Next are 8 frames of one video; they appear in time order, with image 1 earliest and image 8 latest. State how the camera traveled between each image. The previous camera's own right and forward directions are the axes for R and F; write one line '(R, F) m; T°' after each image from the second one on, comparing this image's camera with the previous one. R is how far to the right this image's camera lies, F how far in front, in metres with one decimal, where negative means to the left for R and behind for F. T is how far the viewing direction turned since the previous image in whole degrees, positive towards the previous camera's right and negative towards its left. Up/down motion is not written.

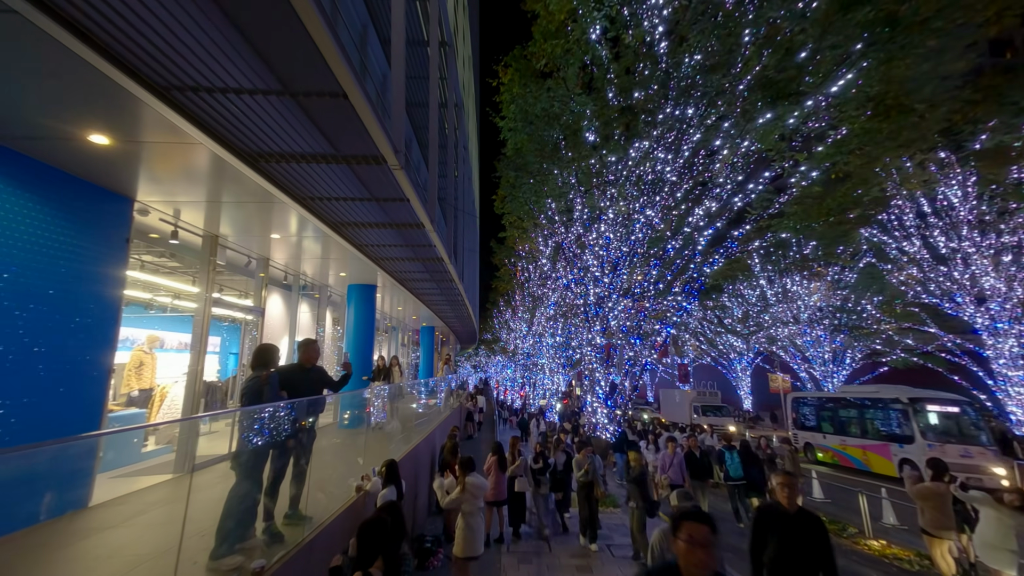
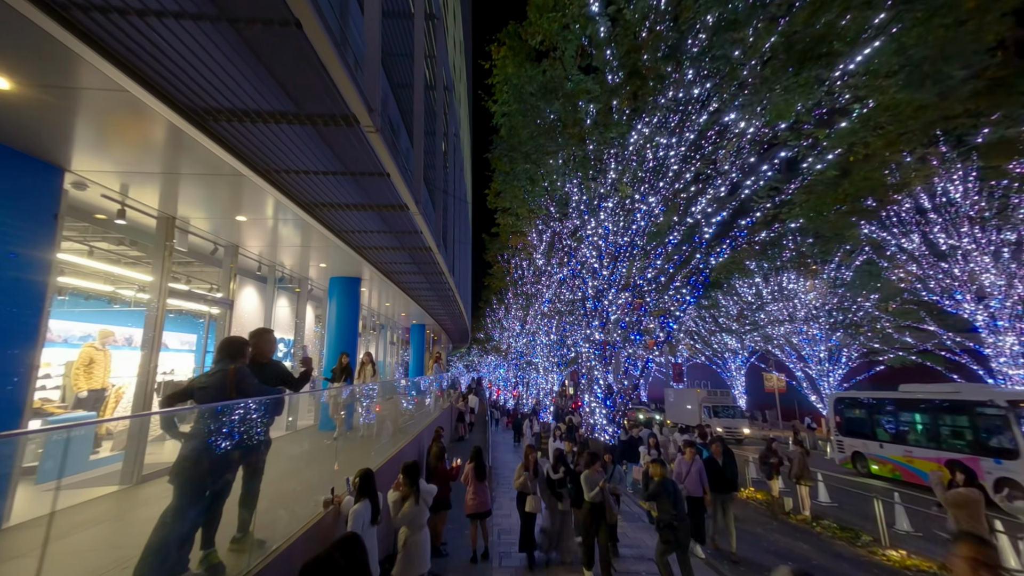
(0.0, +0.7) m; +1°
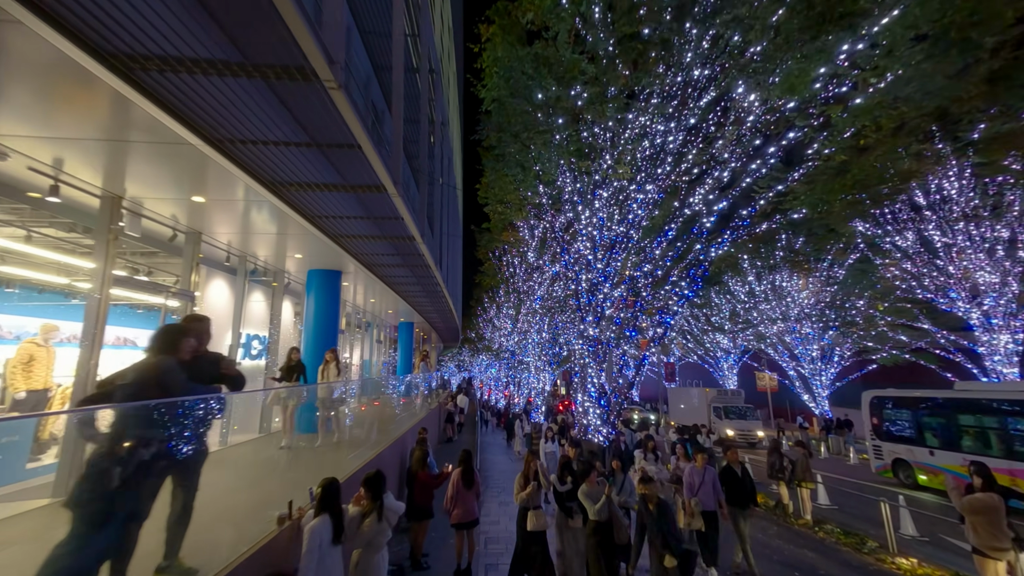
(+0.1, +0.6) m; +1°
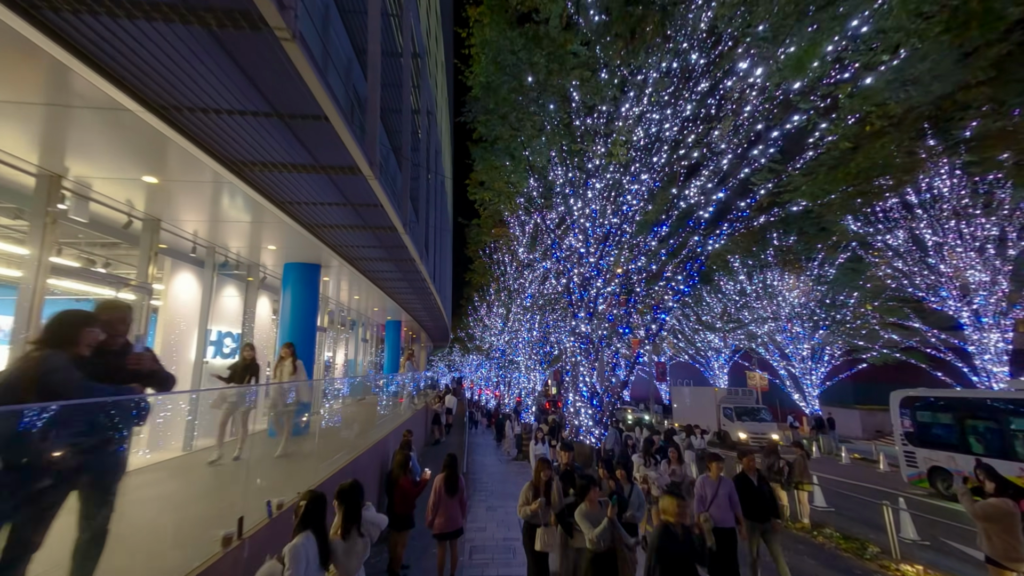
(+0.1, +0.5) m; +1°
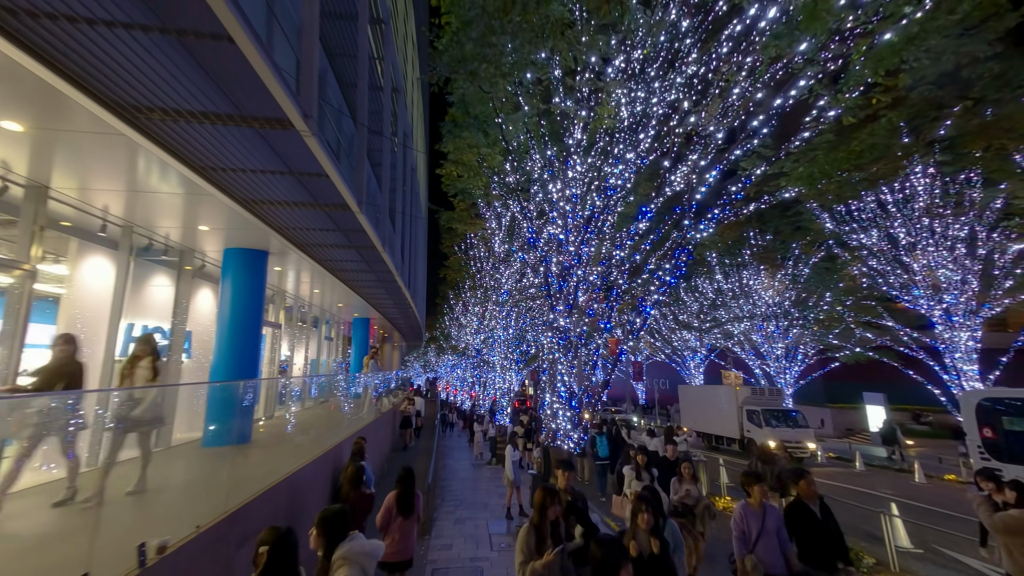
(+0.1, +0.9) m; +3°
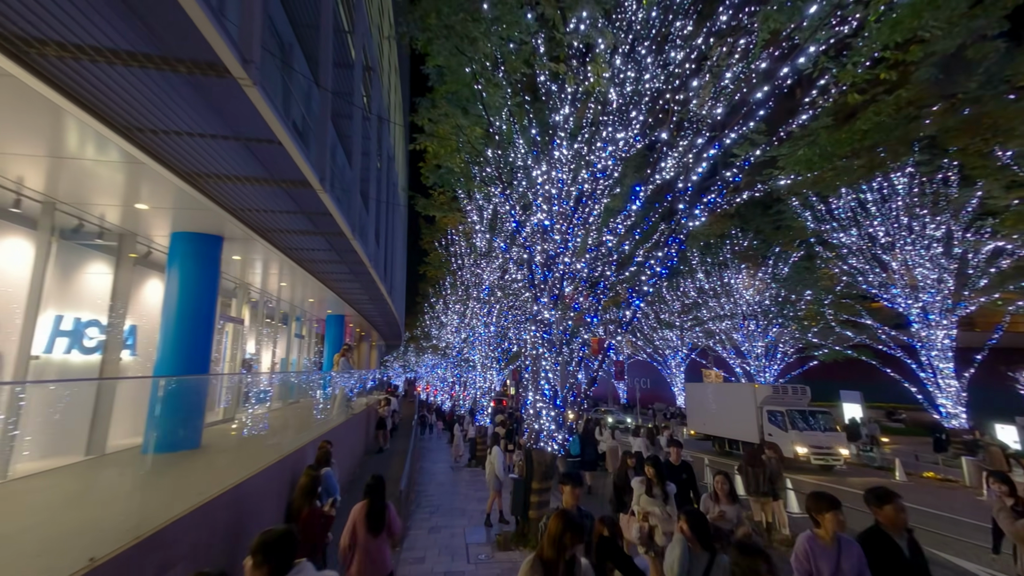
(0.0, +0.6) m; +2°
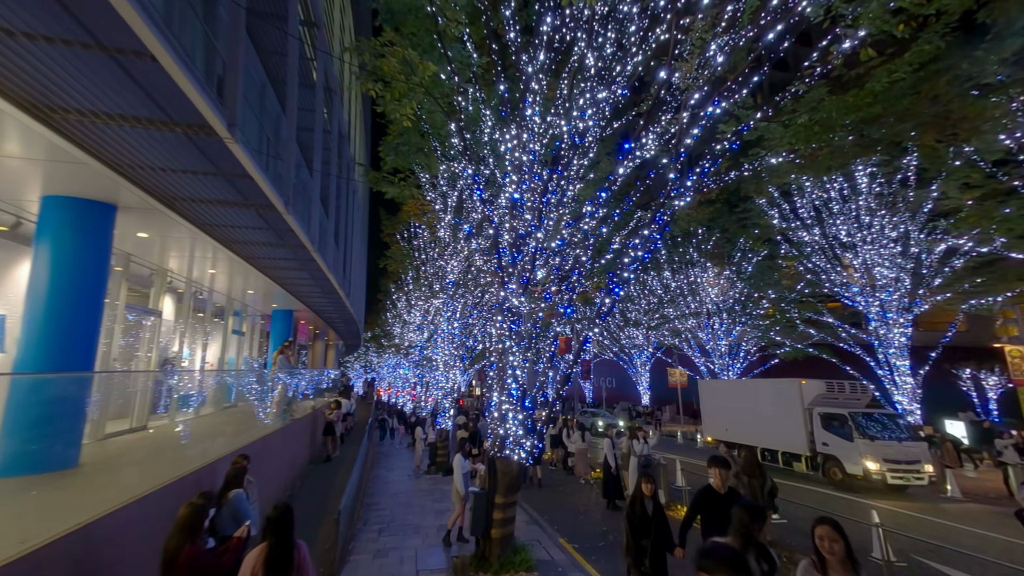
(+0.1, +1.1) m; +5°
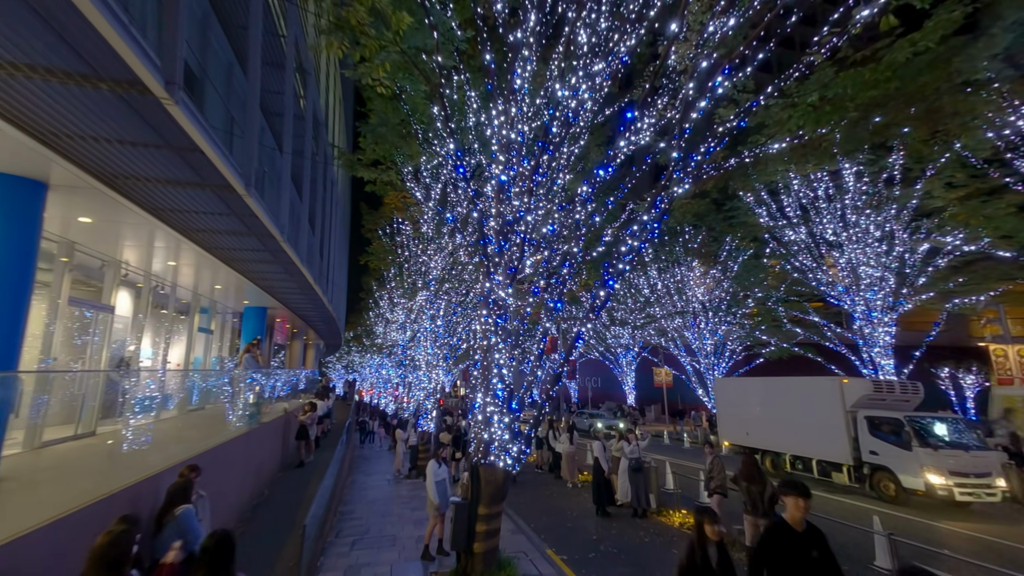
(0.0, +0.6) m; +2°
